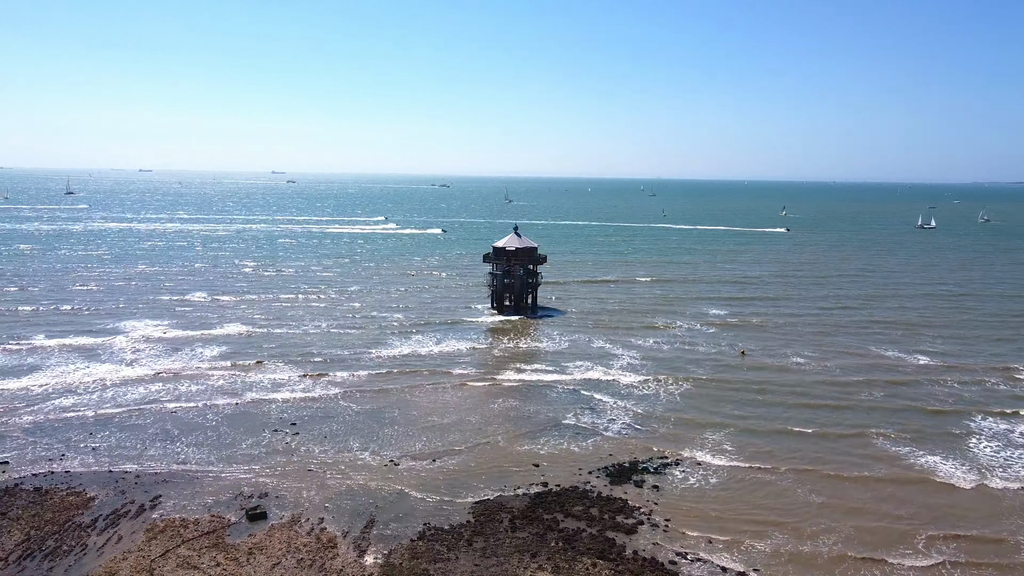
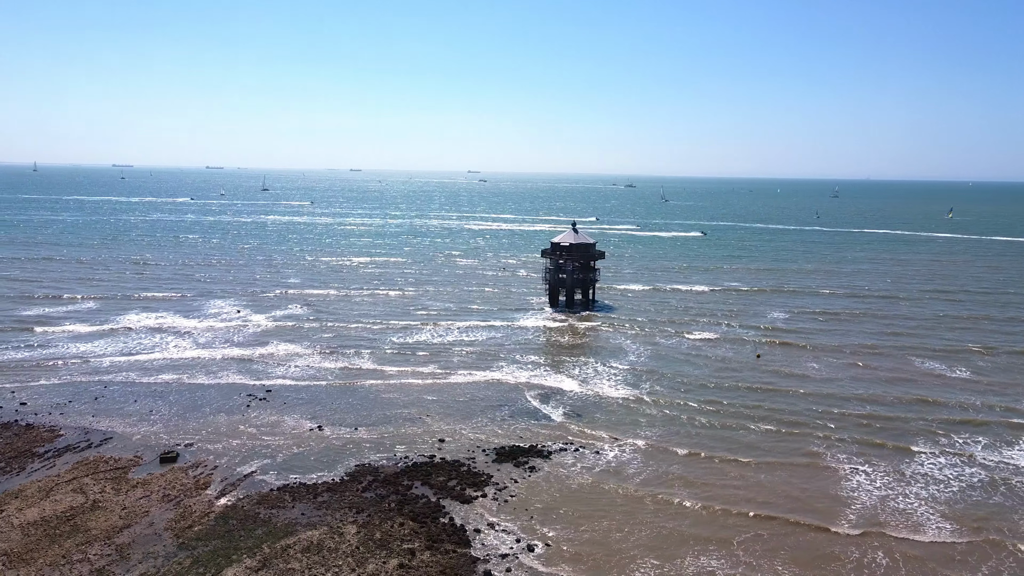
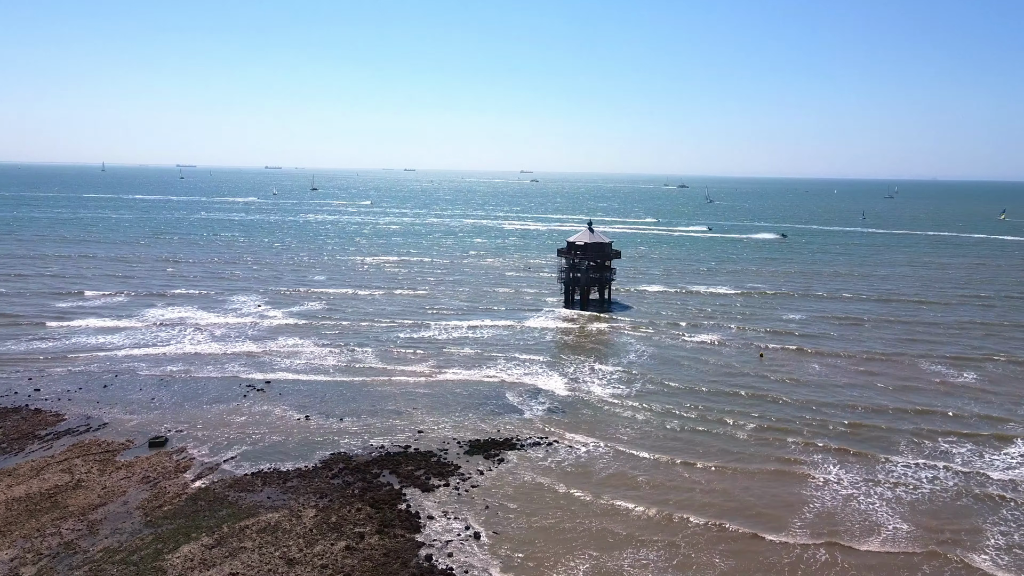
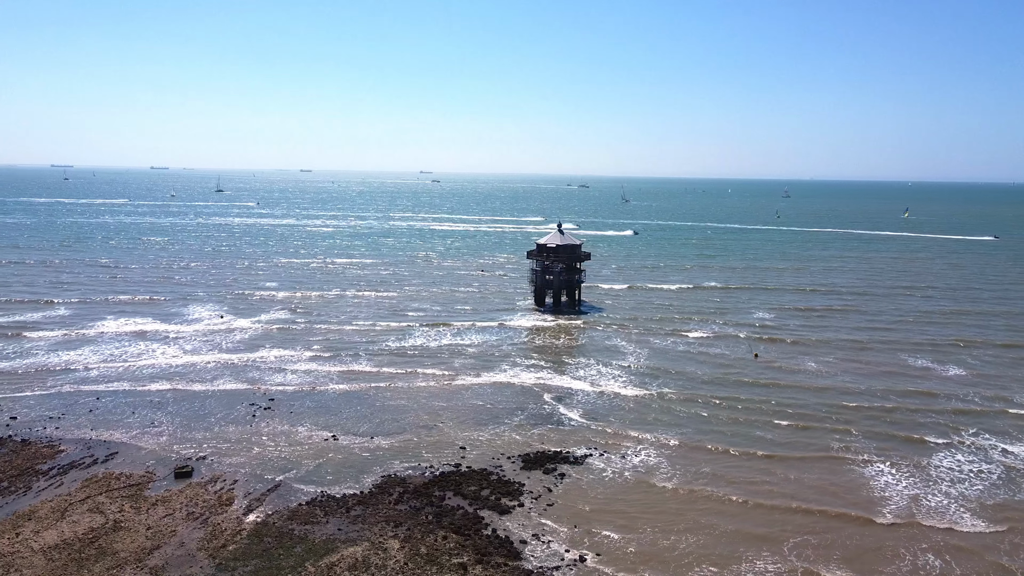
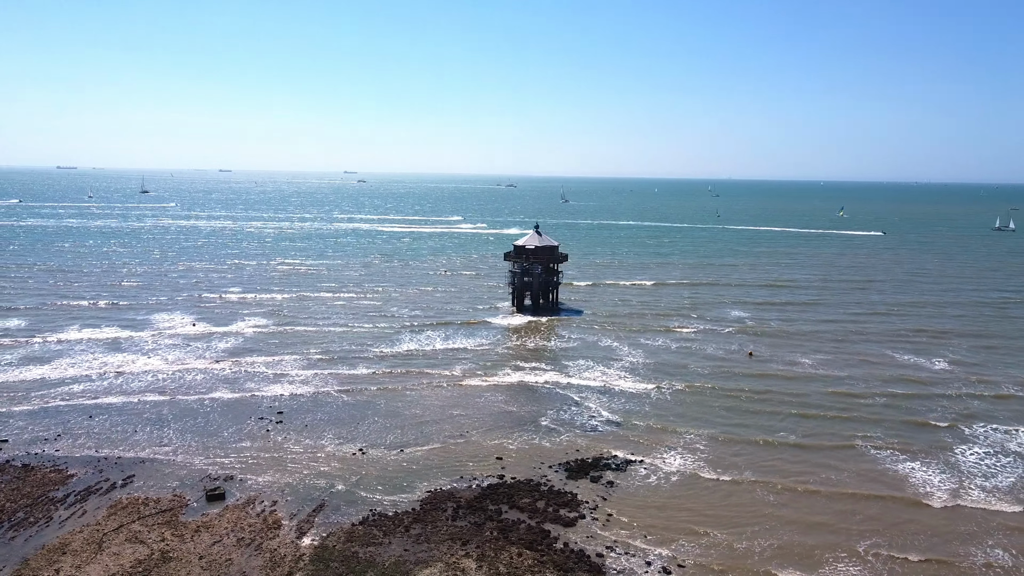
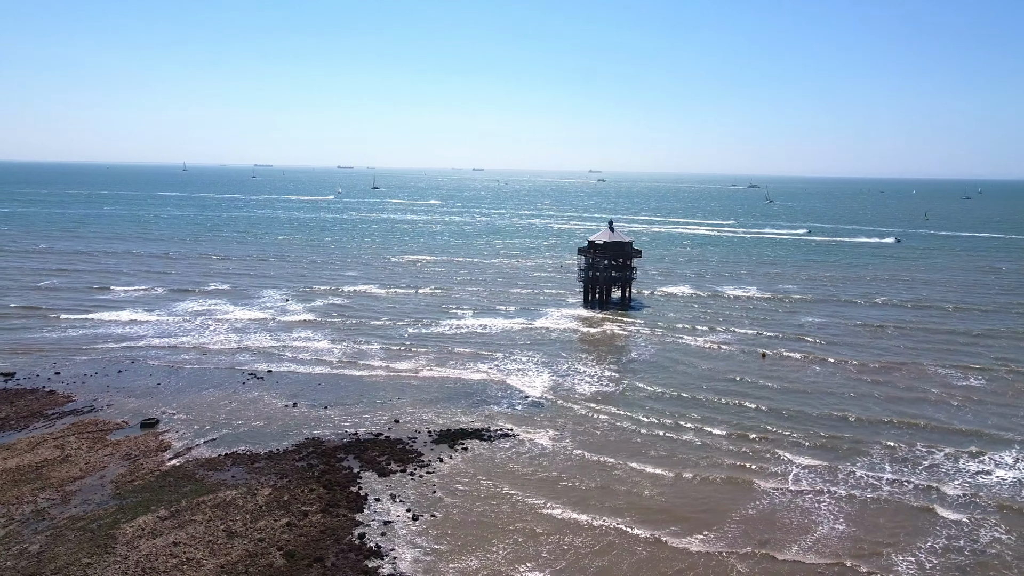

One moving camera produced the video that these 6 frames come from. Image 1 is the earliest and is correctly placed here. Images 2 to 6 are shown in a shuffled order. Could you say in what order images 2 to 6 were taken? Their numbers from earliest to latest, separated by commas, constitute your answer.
5, 4, 2, 3, 6
